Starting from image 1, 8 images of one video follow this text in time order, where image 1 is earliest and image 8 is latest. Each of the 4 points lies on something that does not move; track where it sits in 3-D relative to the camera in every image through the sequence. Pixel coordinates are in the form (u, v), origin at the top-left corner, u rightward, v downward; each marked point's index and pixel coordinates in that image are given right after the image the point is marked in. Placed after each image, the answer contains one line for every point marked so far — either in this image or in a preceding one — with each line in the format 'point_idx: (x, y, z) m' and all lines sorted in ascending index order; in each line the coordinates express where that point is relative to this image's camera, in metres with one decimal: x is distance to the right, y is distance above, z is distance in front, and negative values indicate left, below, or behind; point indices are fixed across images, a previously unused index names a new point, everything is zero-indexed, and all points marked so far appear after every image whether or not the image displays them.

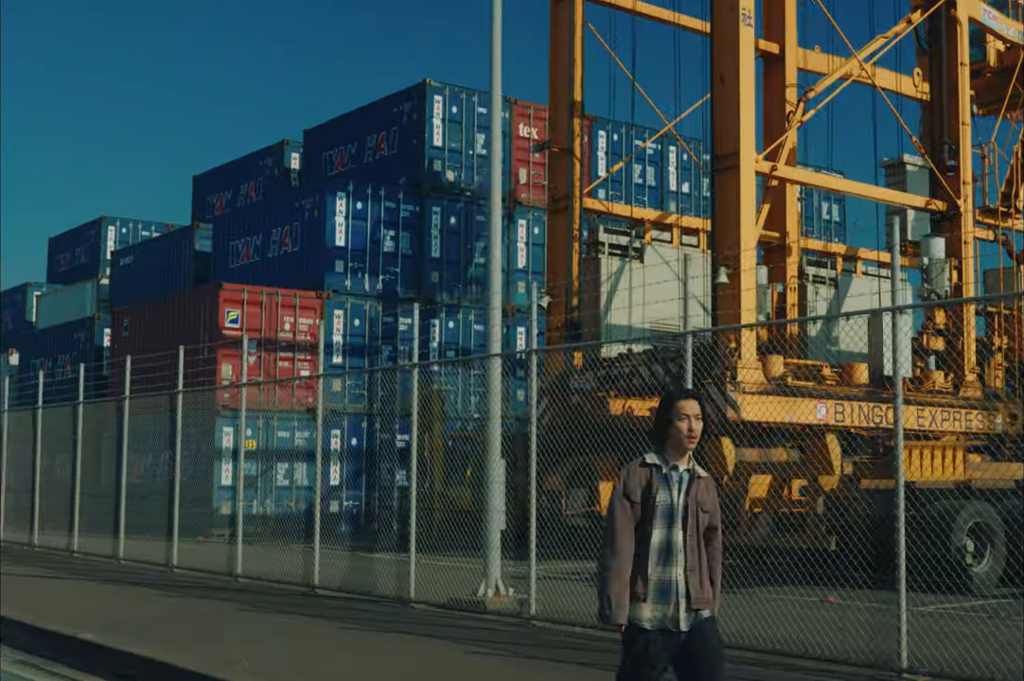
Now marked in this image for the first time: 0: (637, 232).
0: (+1.4, +1.2, +14.1) m
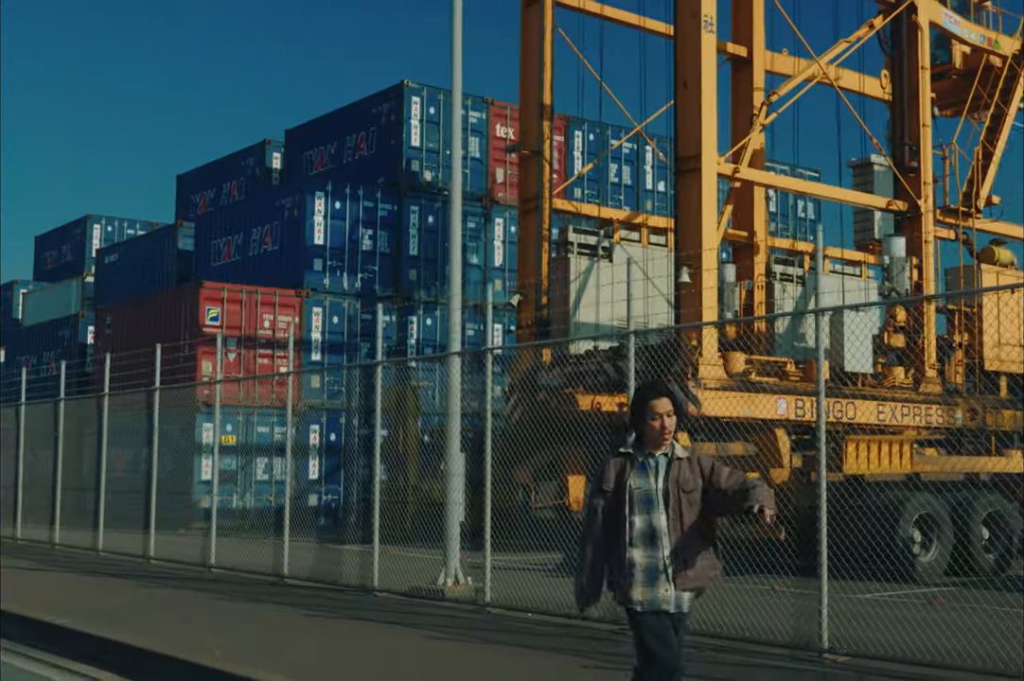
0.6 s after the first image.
0: (+1.1, +1.3, +14.4) m
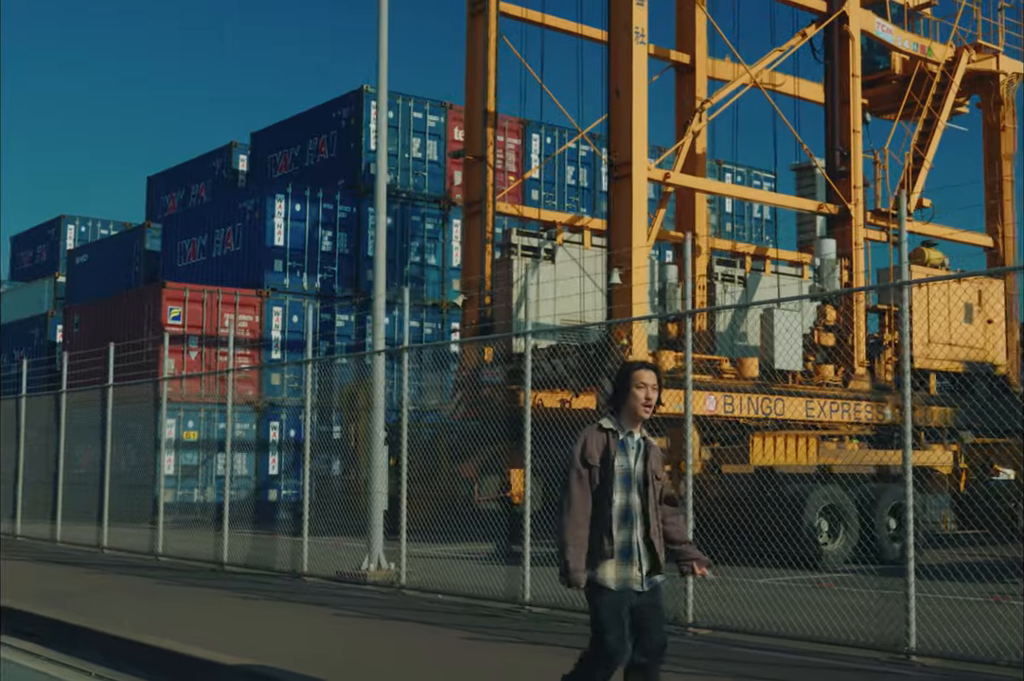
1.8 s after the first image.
0: (+0.4, +1.3, +14.9) m
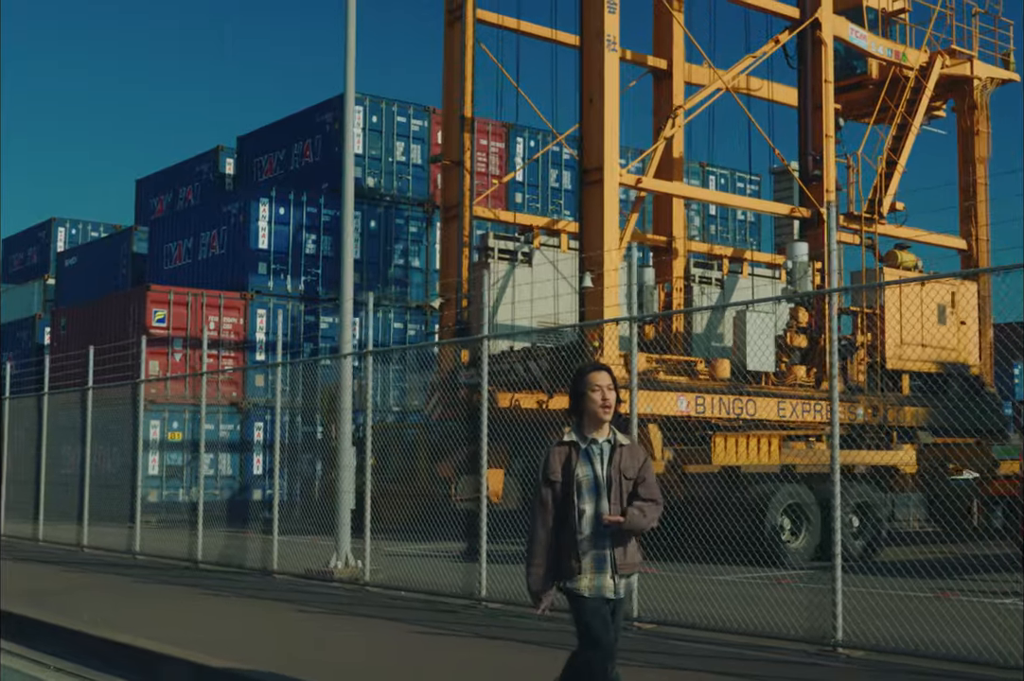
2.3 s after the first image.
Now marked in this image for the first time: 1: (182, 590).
0: (+0.2, +1.3, +15.1) m
1: (-2.8, -2.1, +10.3) m
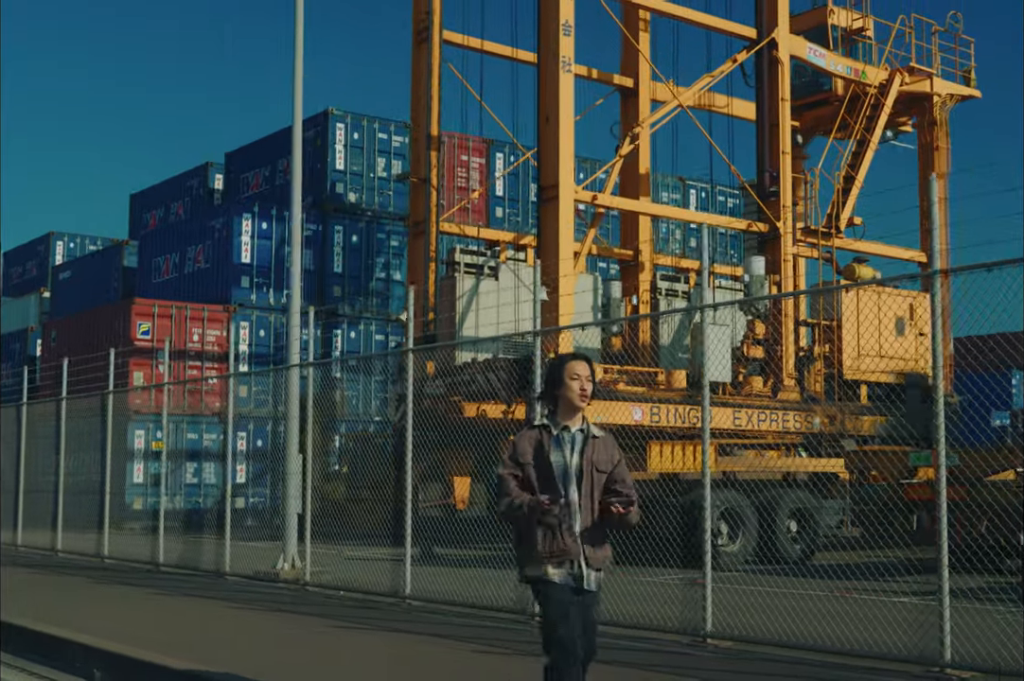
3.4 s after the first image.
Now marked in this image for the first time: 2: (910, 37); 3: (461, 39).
0: (-0.3, +1.1, +15.6) m
1: (-3.3, -2.2, +10.8) m
2: (+5.7, +4.3, +17.2) m
3: (-0.7, +3.9, +15.5) m
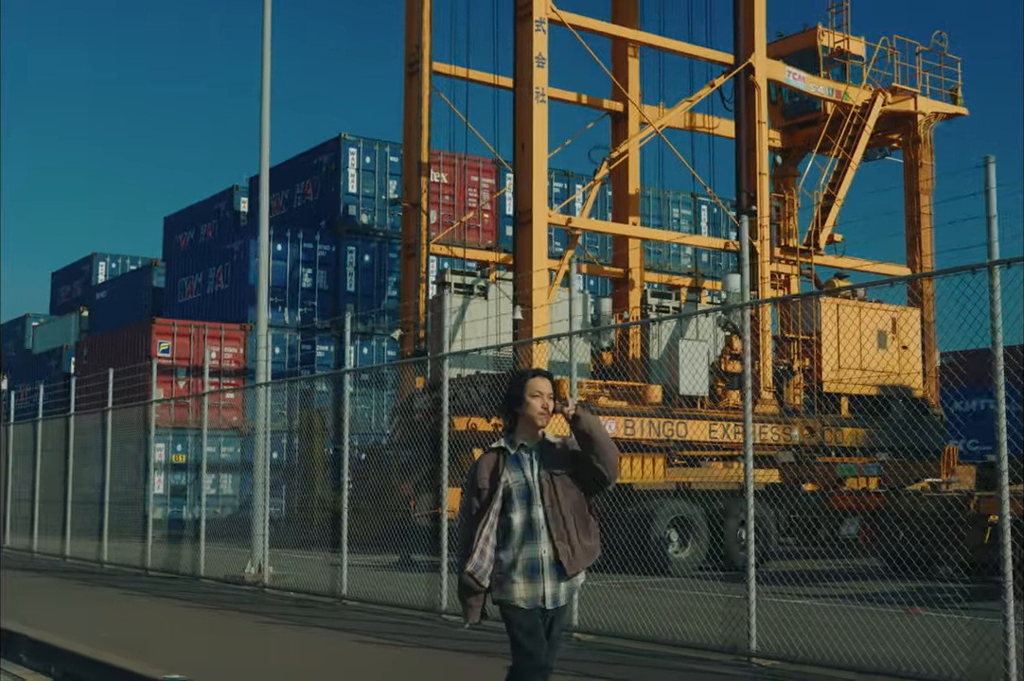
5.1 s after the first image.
0: (-0.4, +0.9, +16.3) m
1: (-3.6, -2.4, +11.6) m
2: (+5.6, +4.1, +17.6) m
3: (-0.8, +3.7, +16.3) m
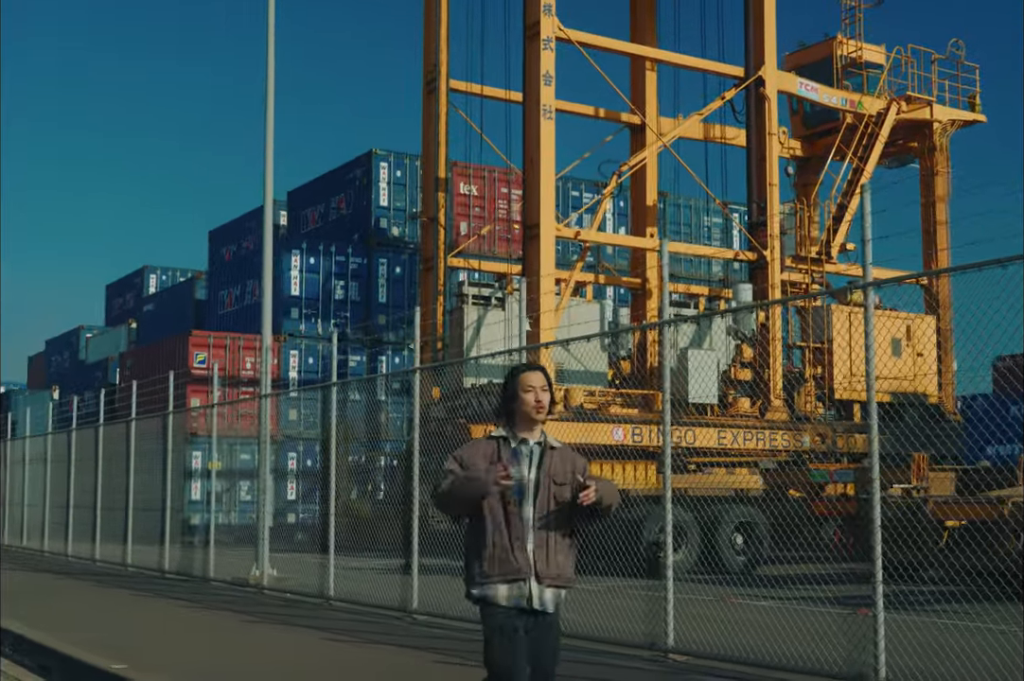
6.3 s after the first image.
0: (-0.2, +0.8, +16.8) m
1: (-3.6, -2.6, +12.2) m
2: (+5.8, +4.0, +17.7) m
3: (-0.6, +3.5, +16.8) m
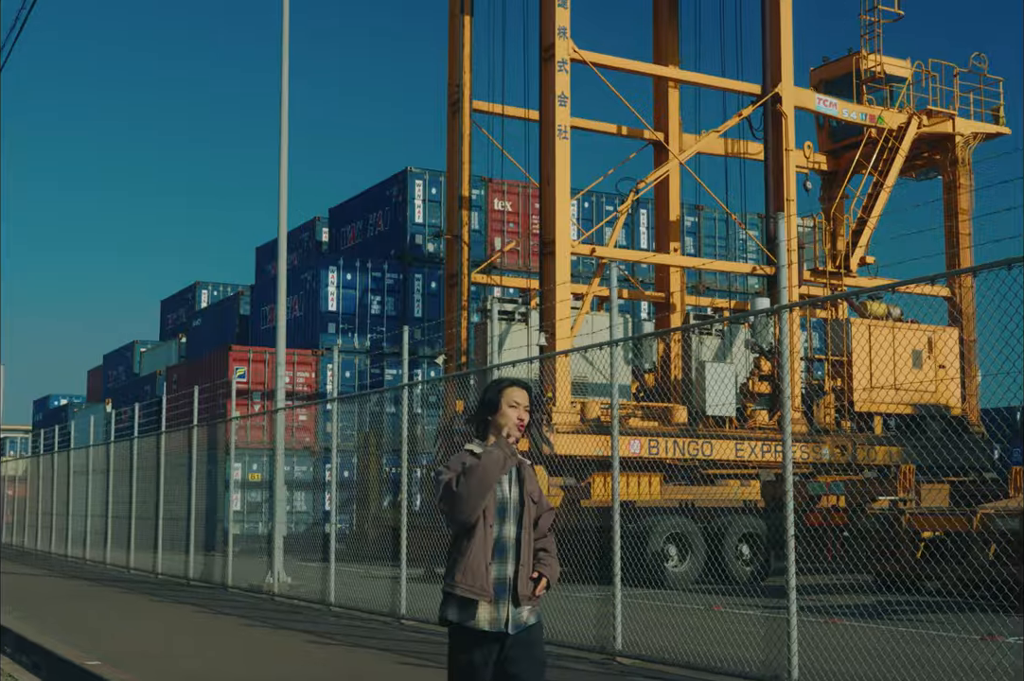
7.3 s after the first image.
0: (+0.2, +0.6, +17.2) m
1: (-3.5, -2.8, +12.8) m
2: (+6.2, +3.8, +17.8) m
3: (-0.3, +3.3, +17.2) m
